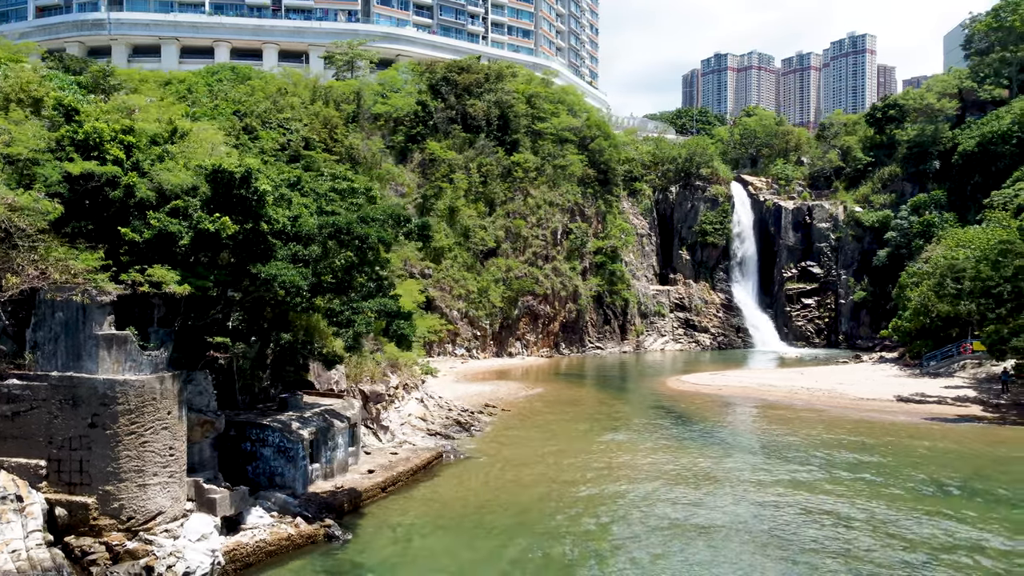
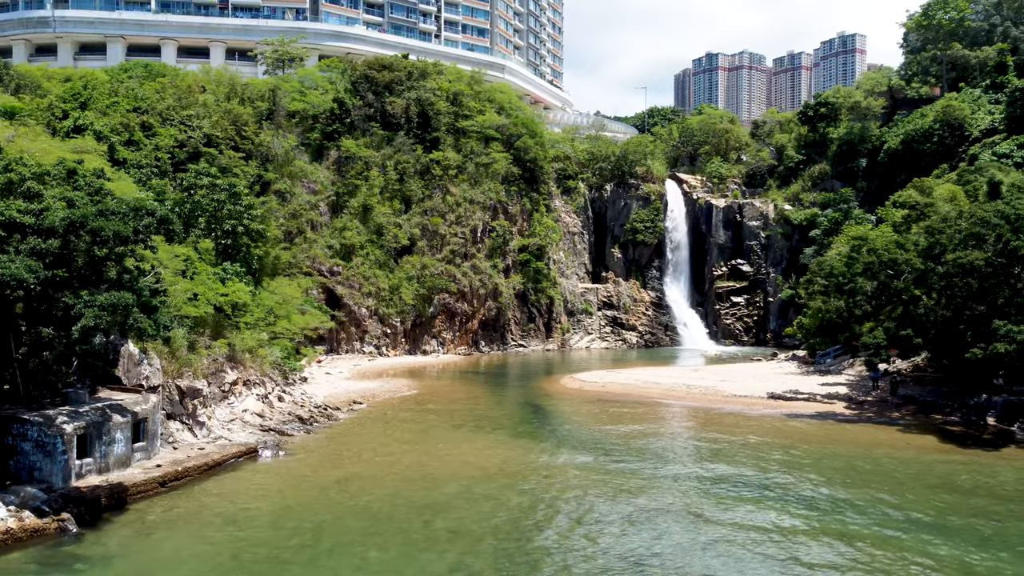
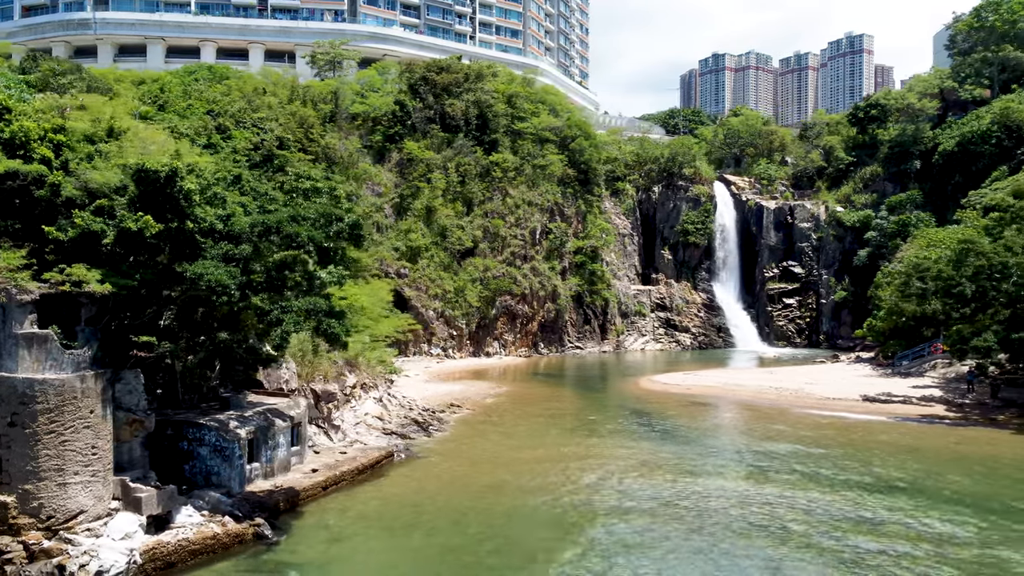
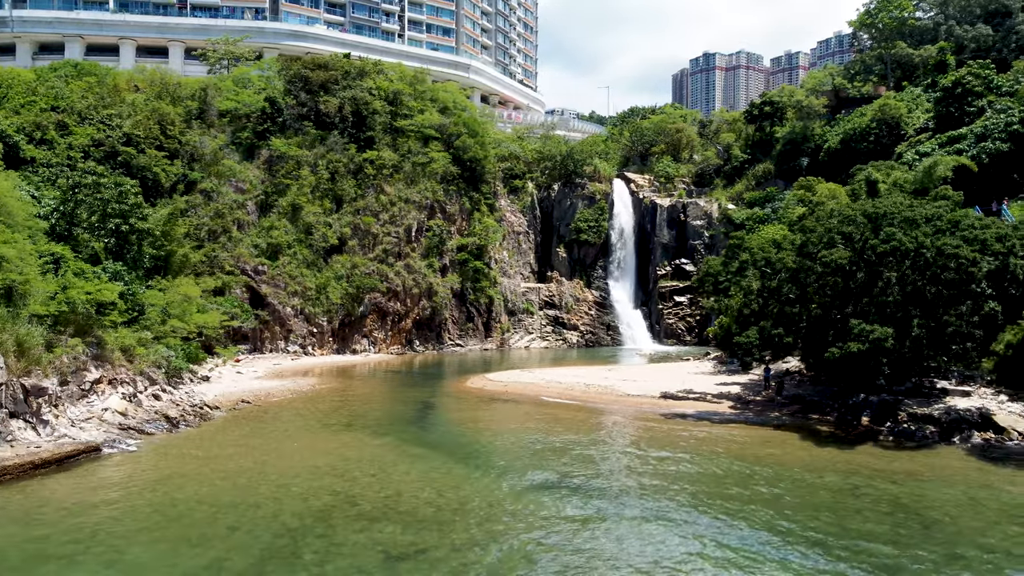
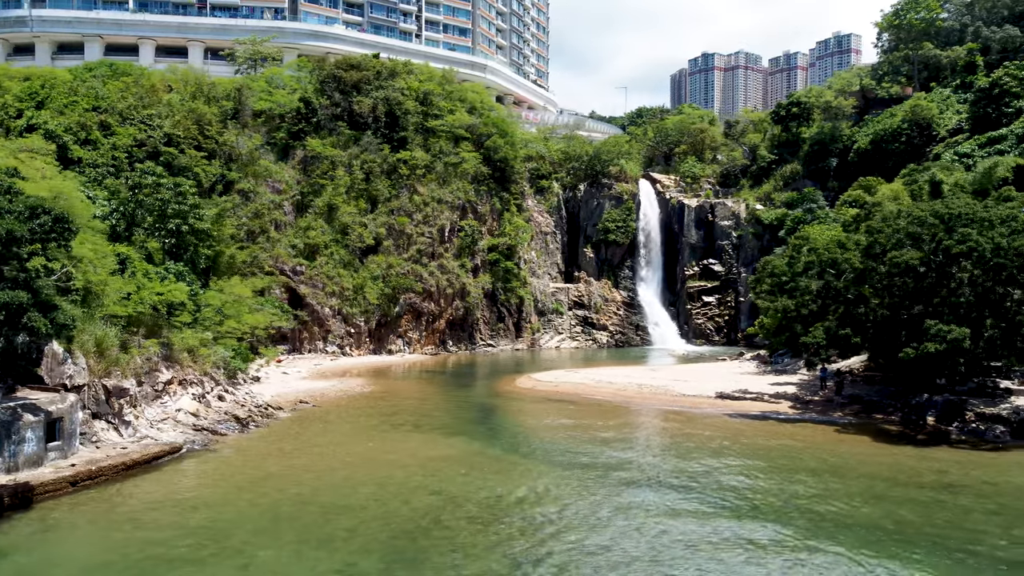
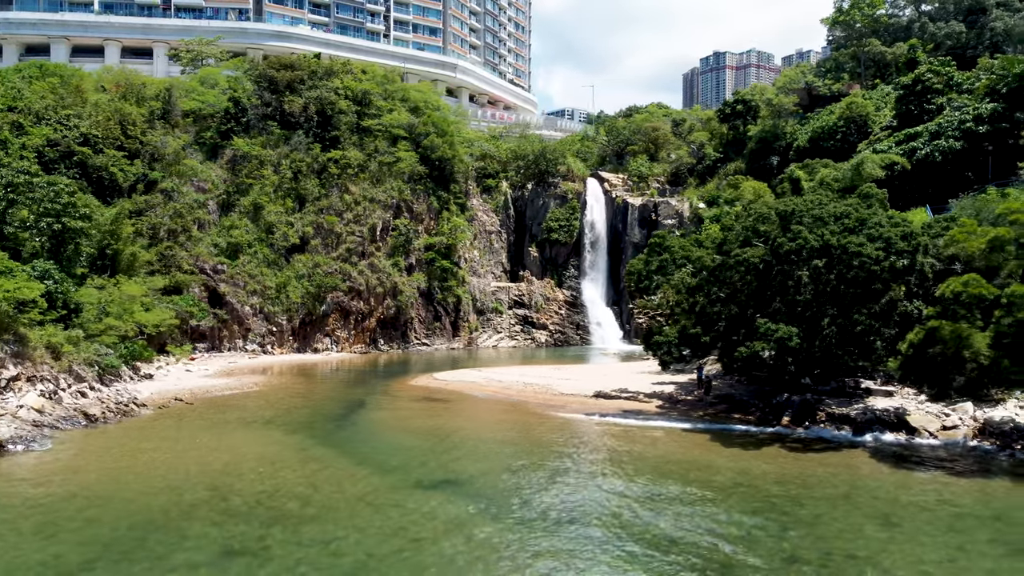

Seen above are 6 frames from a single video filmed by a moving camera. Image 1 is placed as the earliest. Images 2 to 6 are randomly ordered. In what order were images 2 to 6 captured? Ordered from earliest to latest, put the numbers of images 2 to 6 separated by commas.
3, 2, 5, 4, 6
